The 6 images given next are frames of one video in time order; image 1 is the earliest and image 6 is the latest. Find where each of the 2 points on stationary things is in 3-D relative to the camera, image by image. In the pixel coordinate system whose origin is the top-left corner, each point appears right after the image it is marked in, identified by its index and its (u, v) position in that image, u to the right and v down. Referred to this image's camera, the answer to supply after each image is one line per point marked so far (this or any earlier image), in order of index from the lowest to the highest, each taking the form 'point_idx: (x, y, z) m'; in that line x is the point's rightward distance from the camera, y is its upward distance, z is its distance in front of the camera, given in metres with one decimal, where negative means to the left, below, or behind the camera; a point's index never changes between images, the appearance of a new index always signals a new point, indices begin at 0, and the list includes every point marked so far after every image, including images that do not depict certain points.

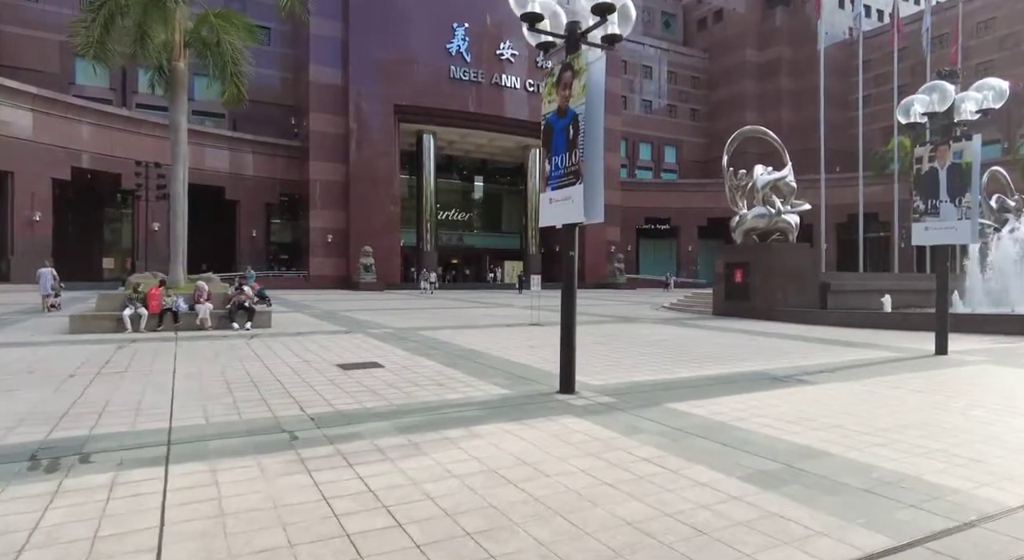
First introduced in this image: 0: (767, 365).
0: (+4.1, -1.4, +10.0) m
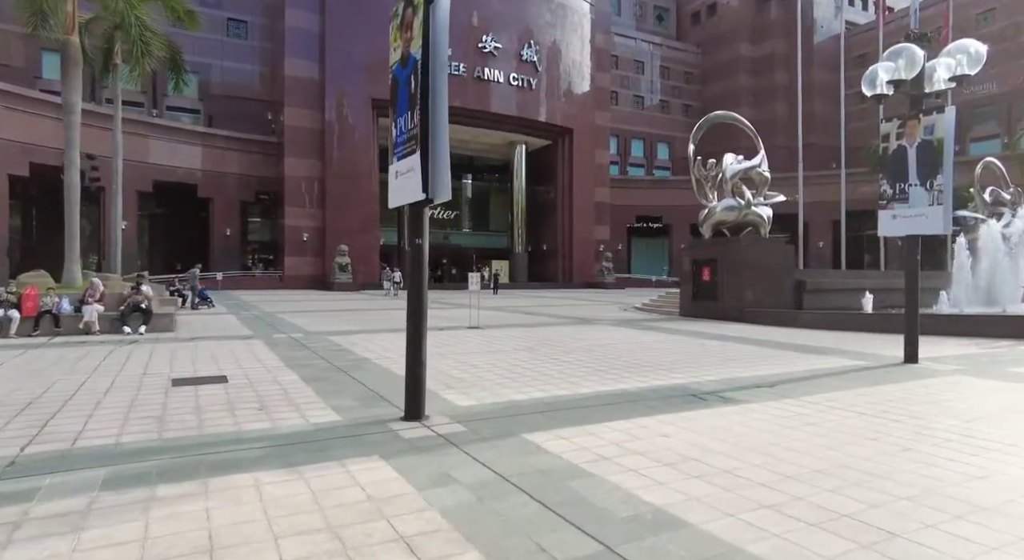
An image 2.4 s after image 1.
0: (+2.5, -1.3, +8.4) m
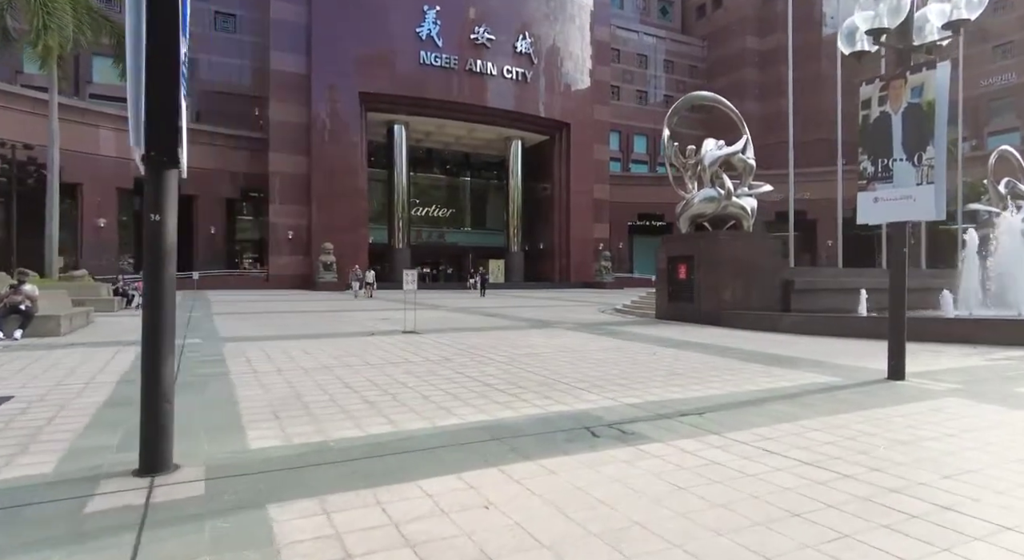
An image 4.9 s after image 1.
0: (+1.1, -1.3, +6.6) m
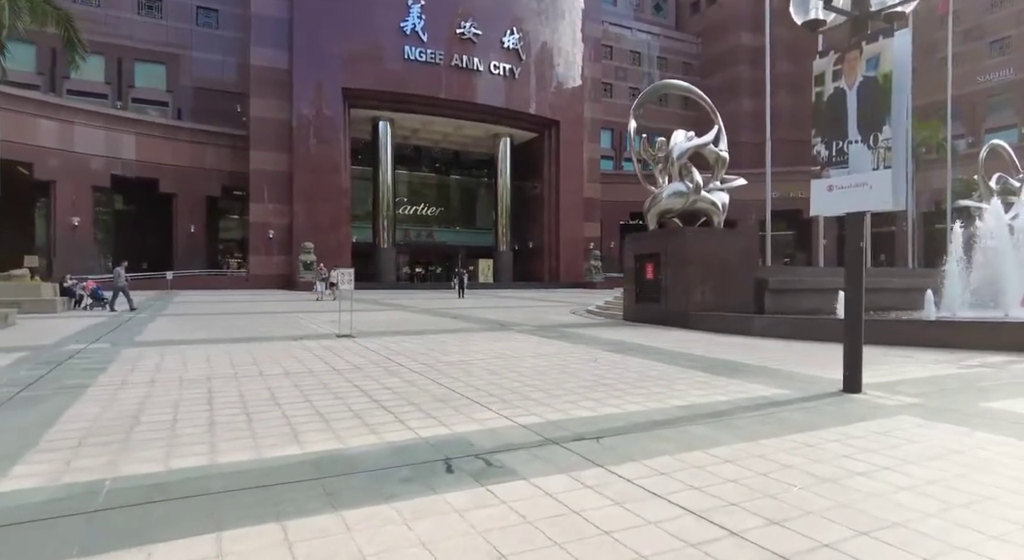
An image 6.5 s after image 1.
0: (0.0, -1.3, +5.7) m
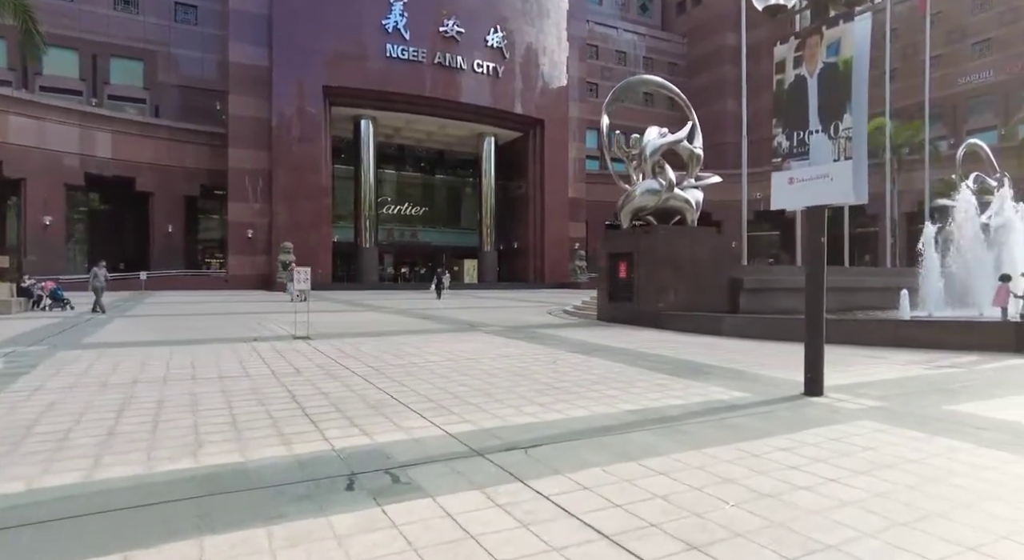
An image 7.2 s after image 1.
0: (-0.6, -1.2, +5.2) m
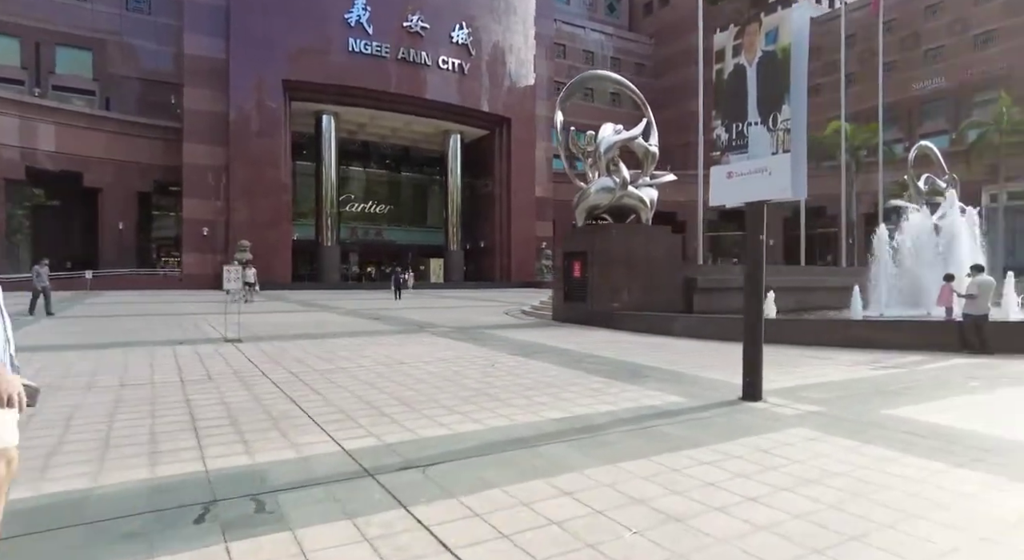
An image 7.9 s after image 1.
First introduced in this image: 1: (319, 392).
0: (-1.3, -1.2, +4.8) m
1: (-2.1, -1.2, +6.6) m
